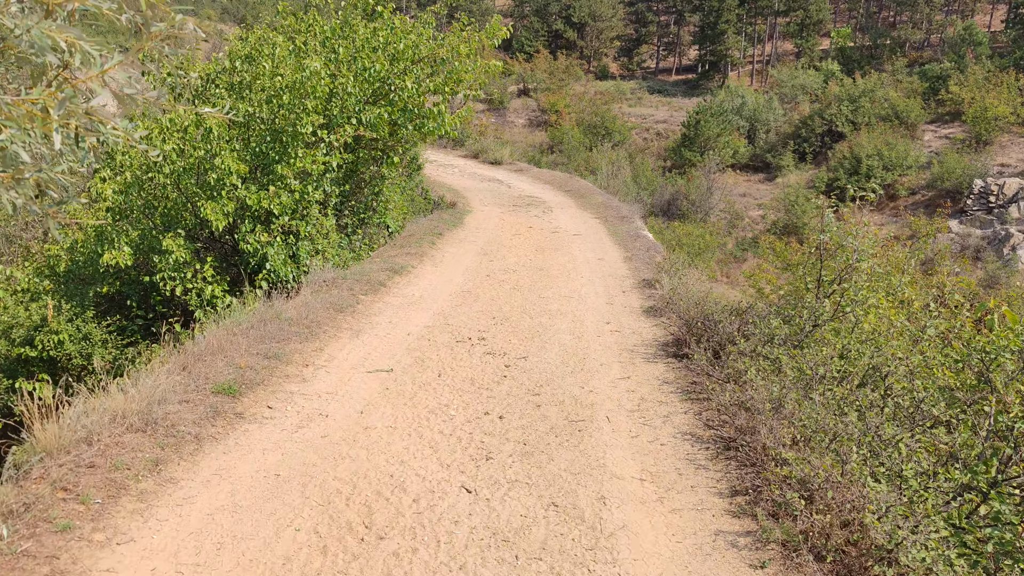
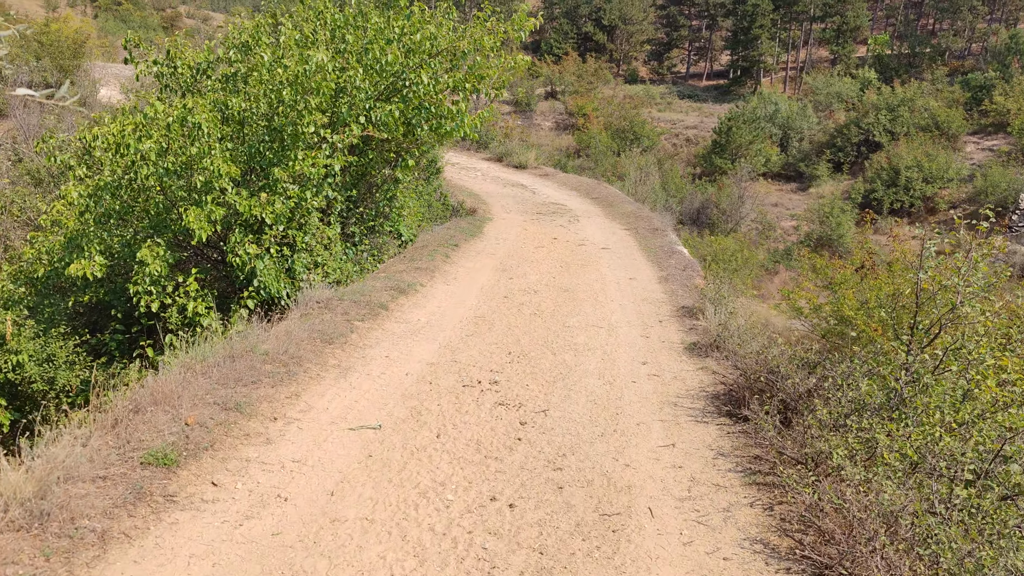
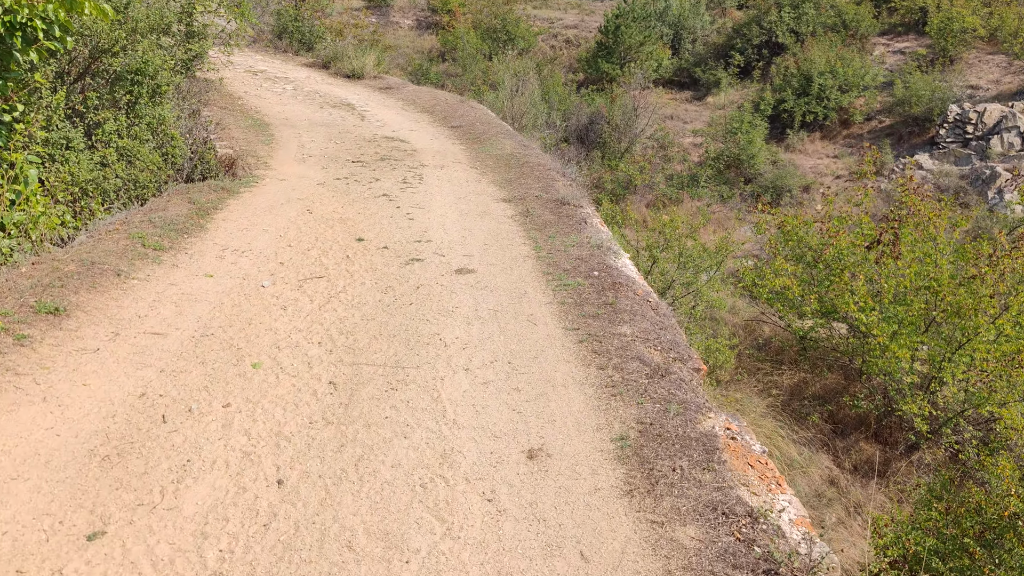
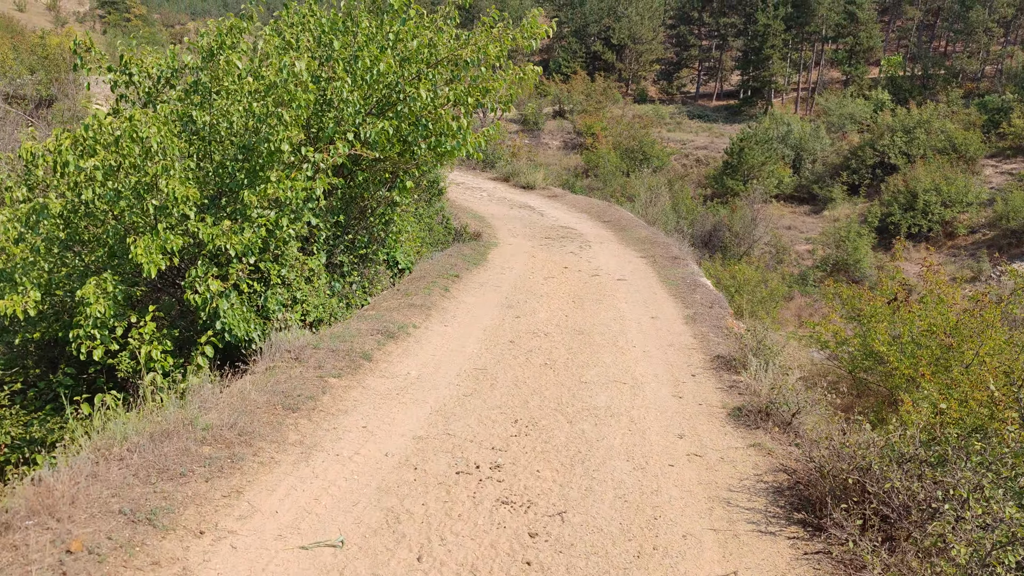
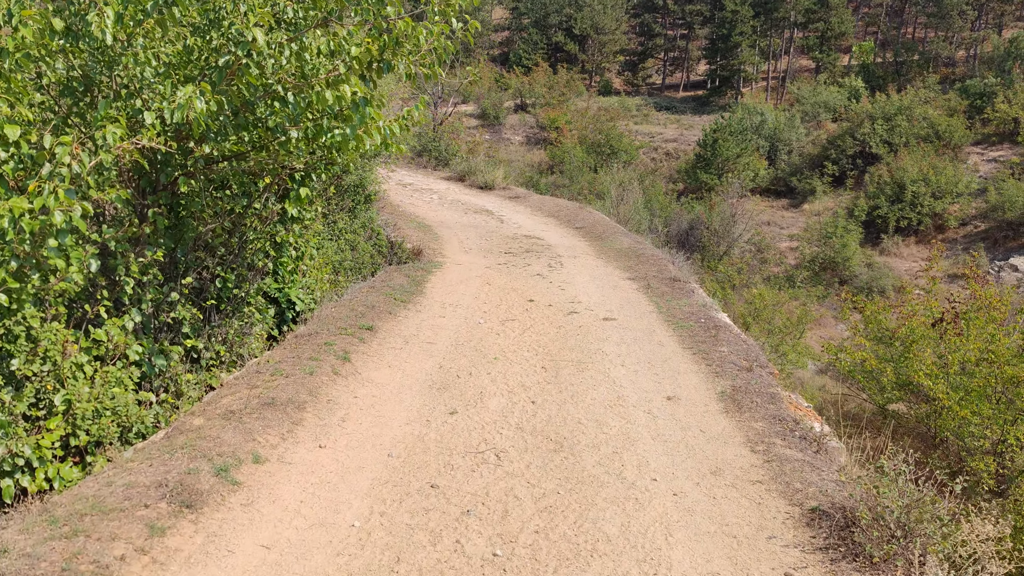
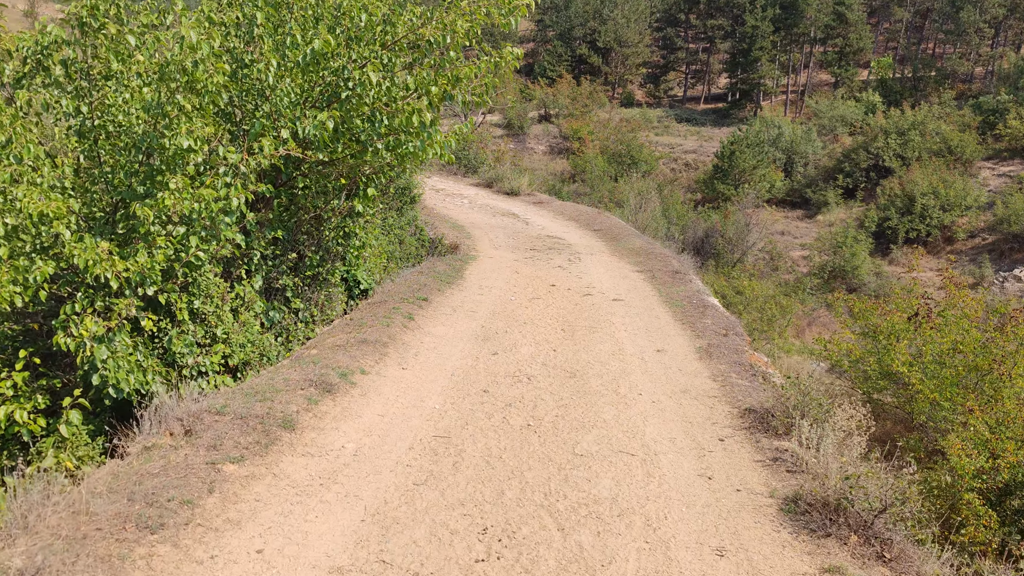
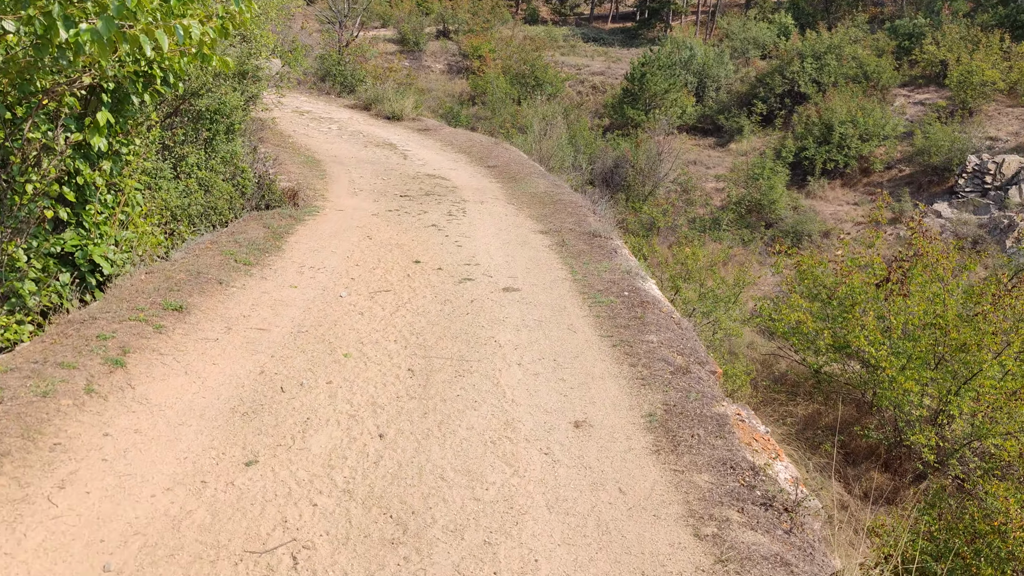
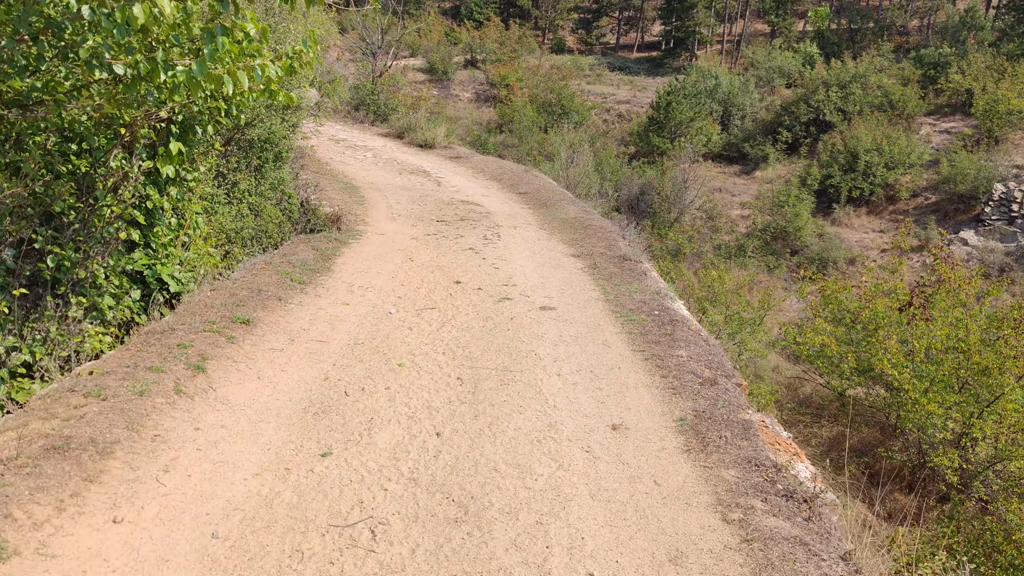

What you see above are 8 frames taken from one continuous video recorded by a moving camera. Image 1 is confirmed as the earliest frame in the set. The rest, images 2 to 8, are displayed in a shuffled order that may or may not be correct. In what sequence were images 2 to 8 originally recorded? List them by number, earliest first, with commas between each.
2, 4, 6, 5, 8, 7, 3
